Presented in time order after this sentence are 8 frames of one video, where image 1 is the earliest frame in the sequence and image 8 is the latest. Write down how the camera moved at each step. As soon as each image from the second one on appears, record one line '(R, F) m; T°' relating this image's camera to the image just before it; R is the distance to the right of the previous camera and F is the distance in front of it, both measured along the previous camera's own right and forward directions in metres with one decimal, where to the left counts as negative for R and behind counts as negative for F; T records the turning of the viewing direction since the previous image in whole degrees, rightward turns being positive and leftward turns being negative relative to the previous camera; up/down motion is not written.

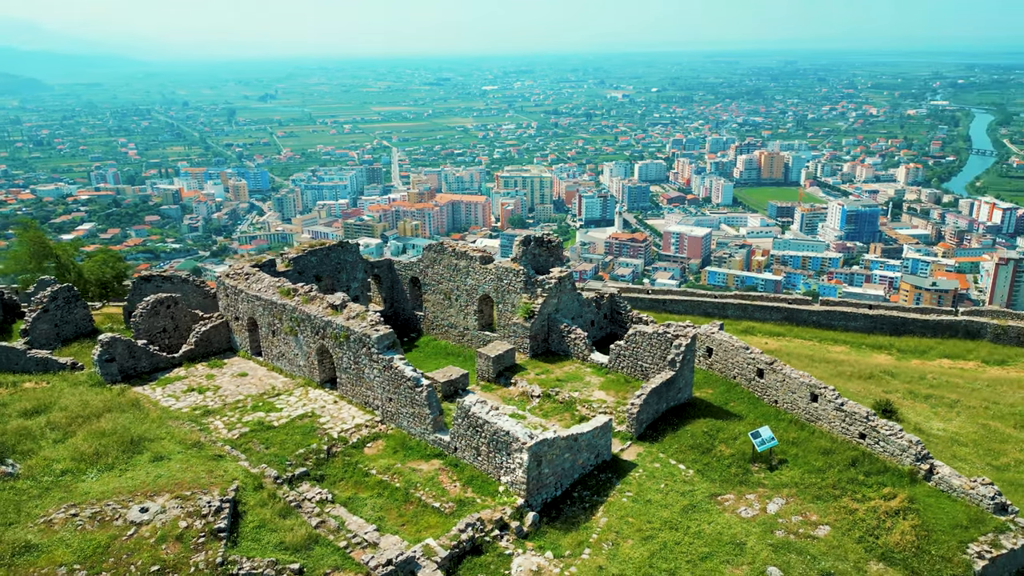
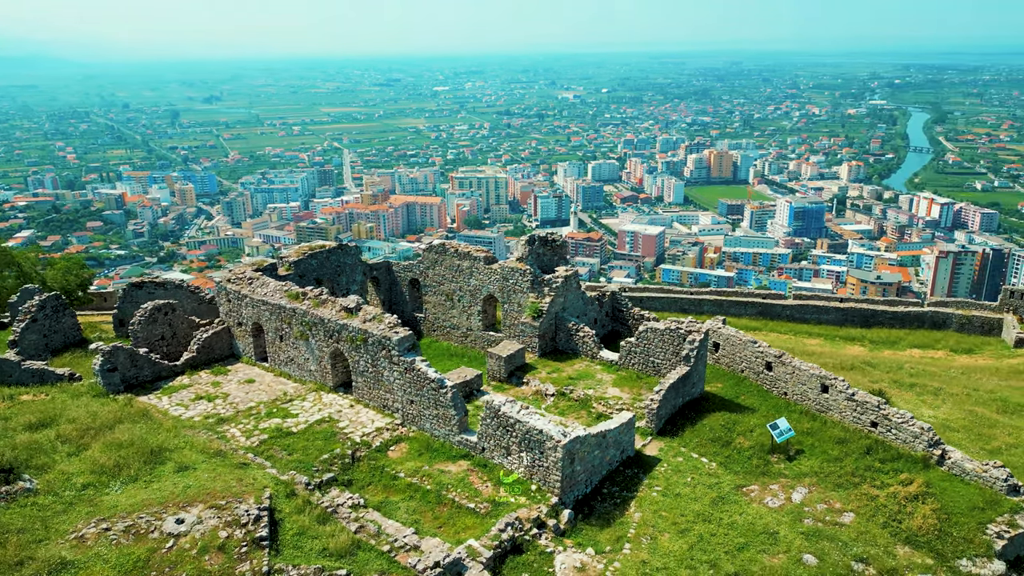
(-1.2, 0.0) m; +4°
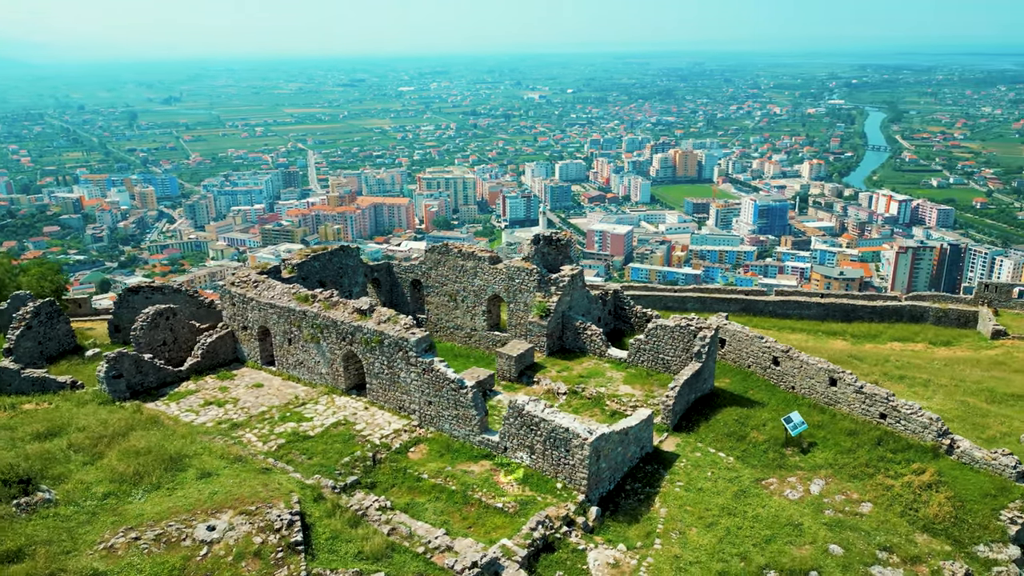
(-0.9, 0.0) m; +2°
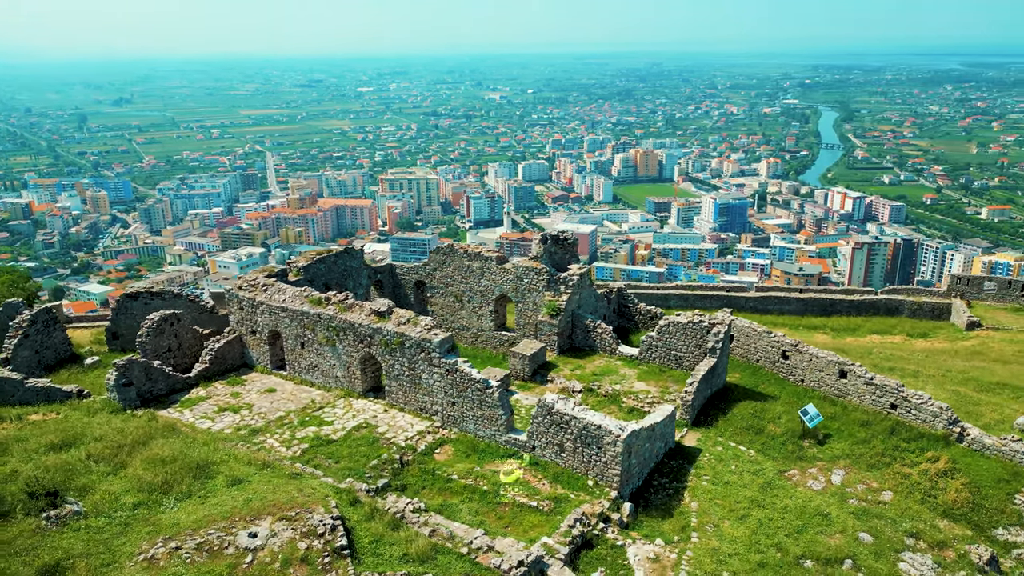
(-1.0, 0.0) m; +3°
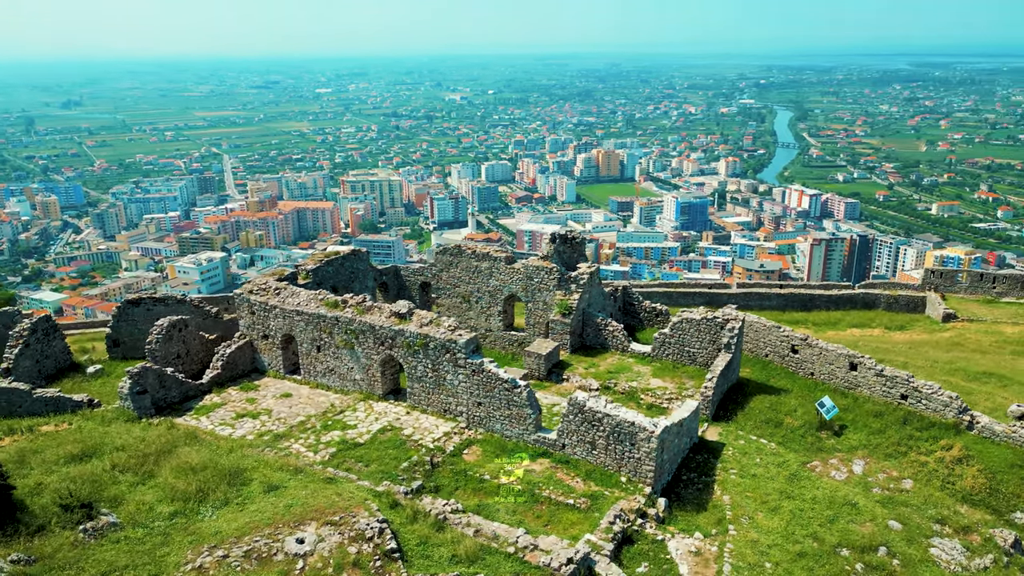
(-1.1, 0.0) m; +3°
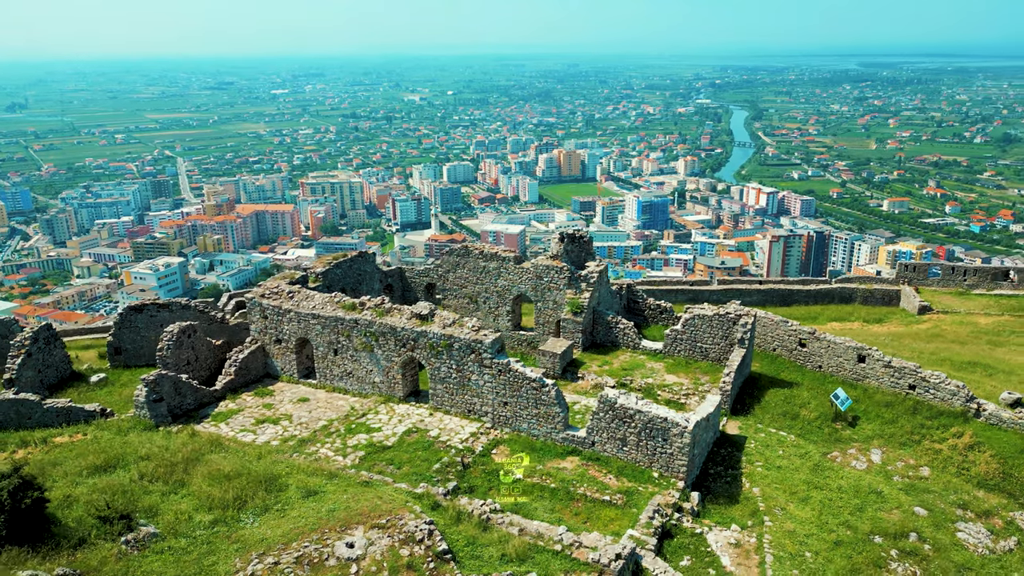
(-1.1, 0.0) m; +3°
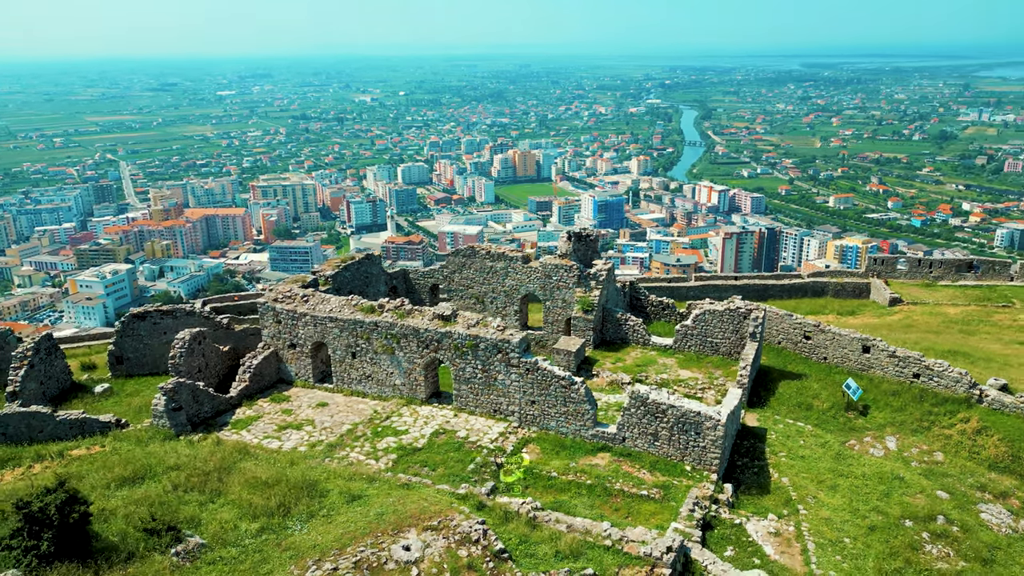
(-1.2, 0.0) m; +3°
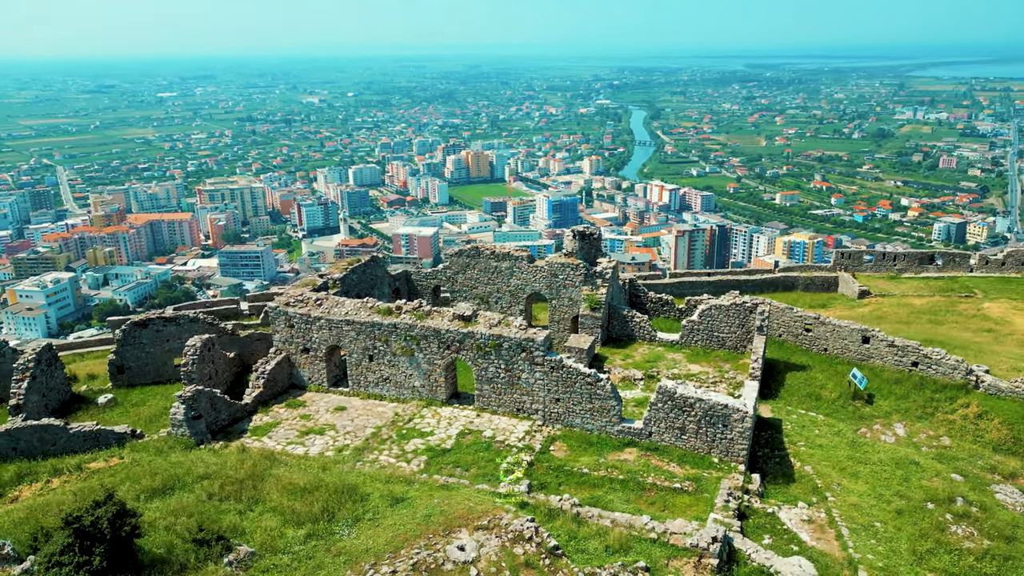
(-1.2, 0.0) m; +4°
